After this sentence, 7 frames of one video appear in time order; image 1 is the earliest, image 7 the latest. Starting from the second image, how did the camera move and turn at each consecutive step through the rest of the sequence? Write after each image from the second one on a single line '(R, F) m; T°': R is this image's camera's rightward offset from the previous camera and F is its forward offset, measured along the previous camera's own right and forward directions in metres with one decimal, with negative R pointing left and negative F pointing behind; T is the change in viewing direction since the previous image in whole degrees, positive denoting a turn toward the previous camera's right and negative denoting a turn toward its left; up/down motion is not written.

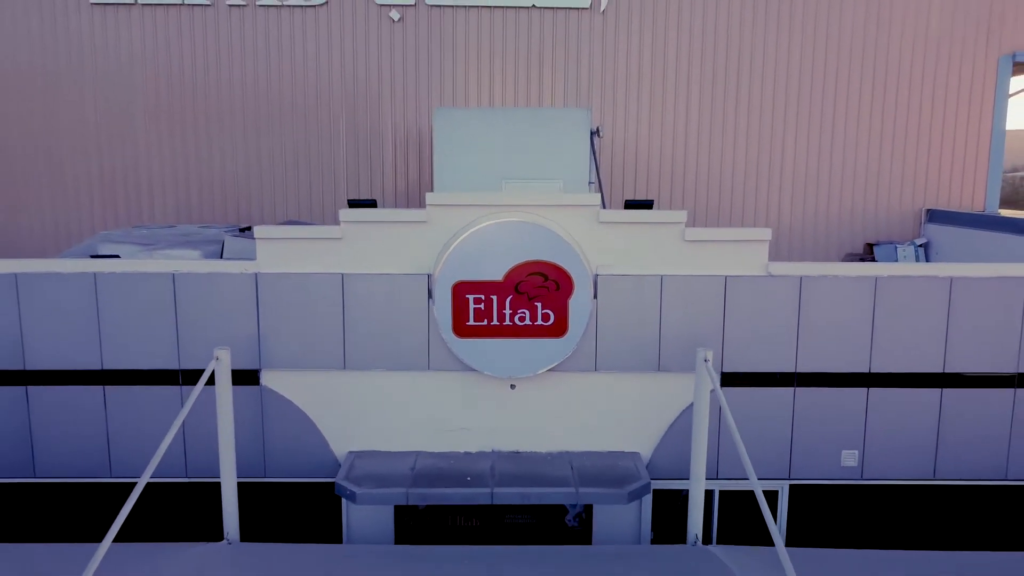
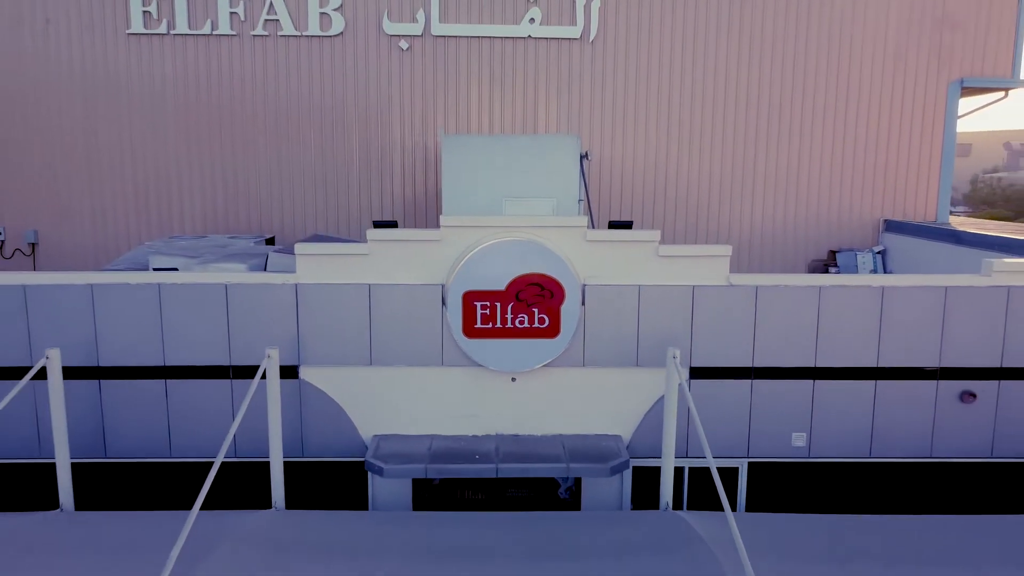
(-0.1, -1.0) m; +1°
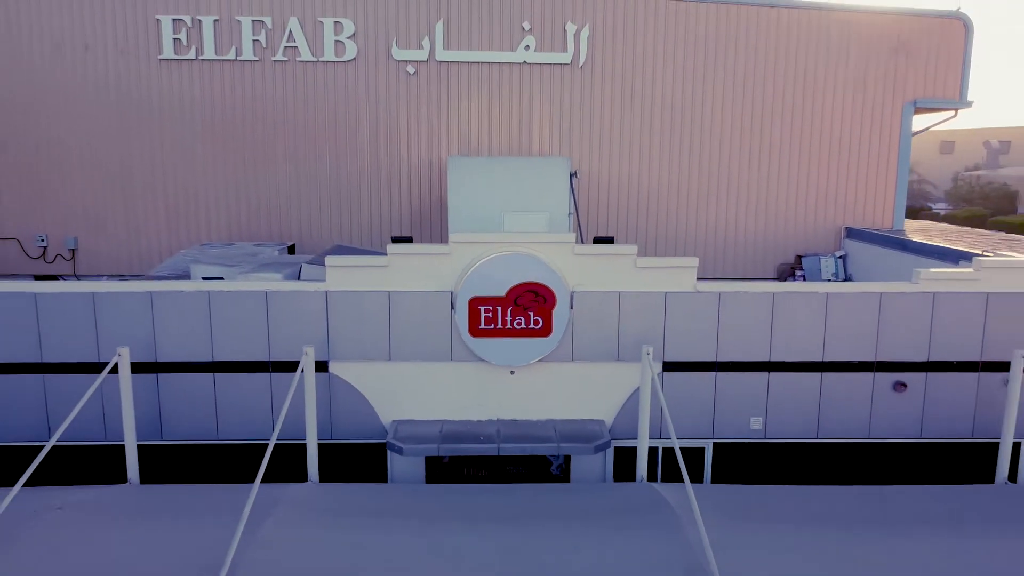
(-0.1, -1.1) m; 0°
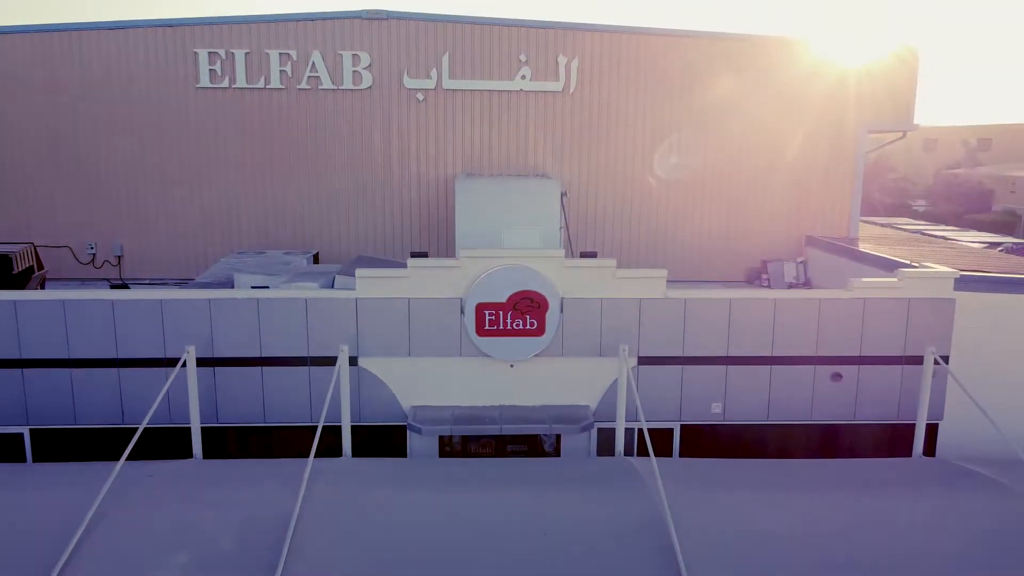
(0.0, -1.5) m; 0°
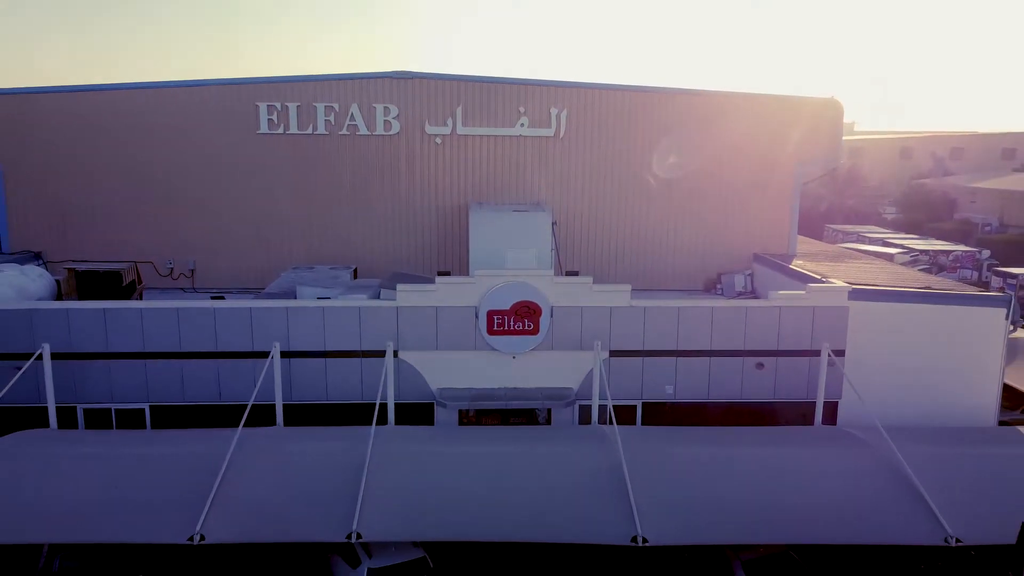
(-0.1, -2.9) m; 0°
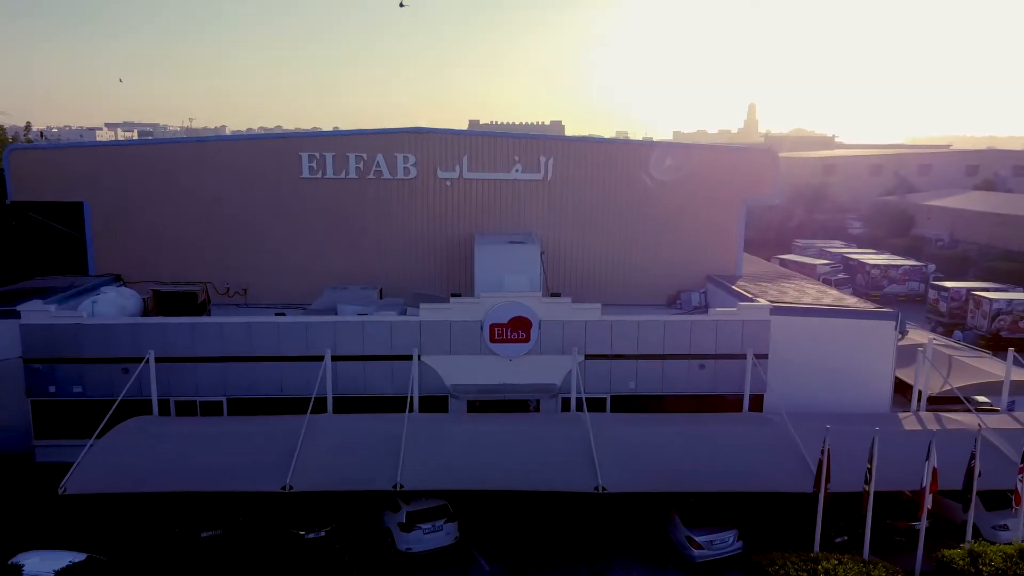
(0.0, -3.4) m; 0°
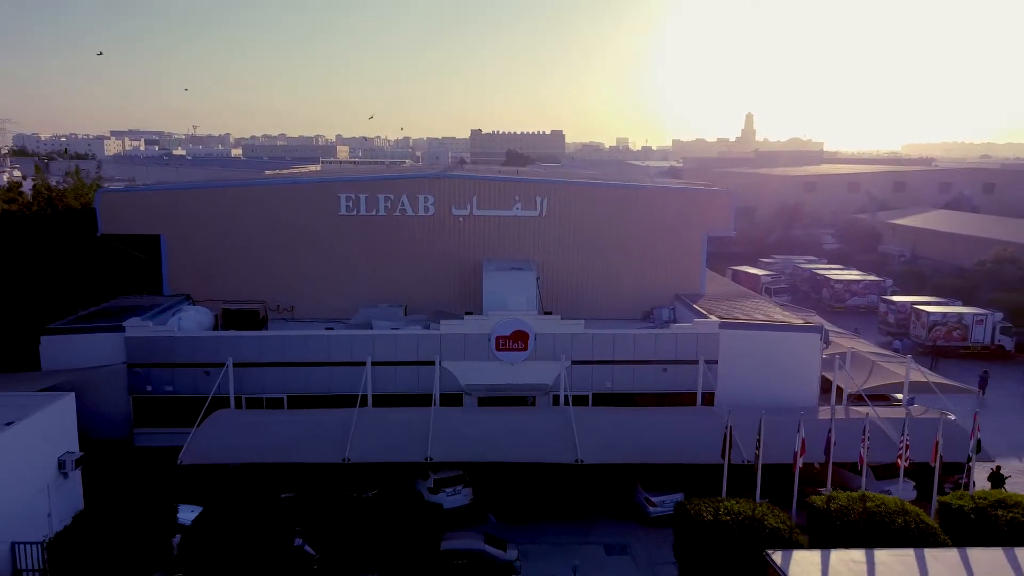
(0.0, -4.0) m; 0°
